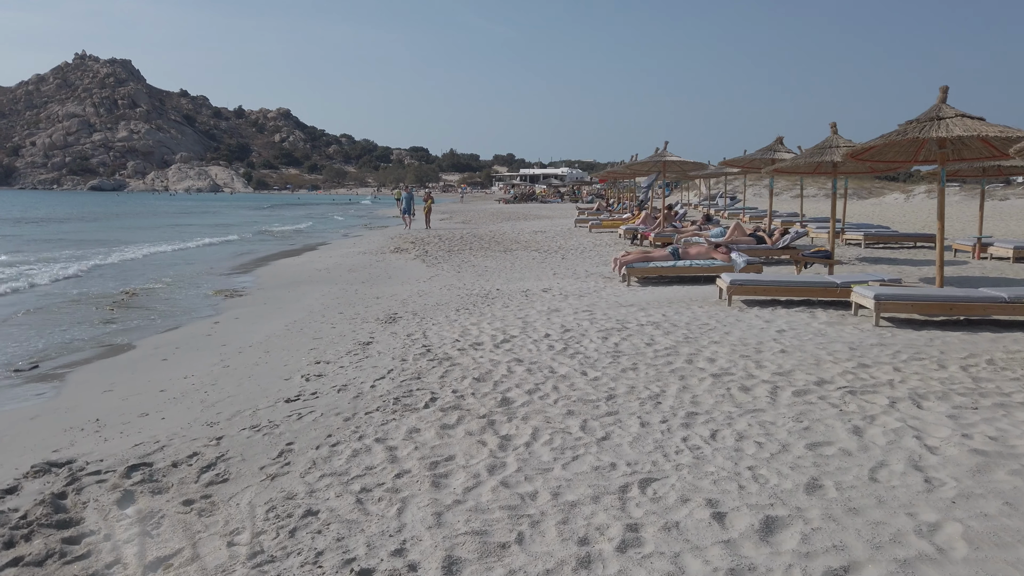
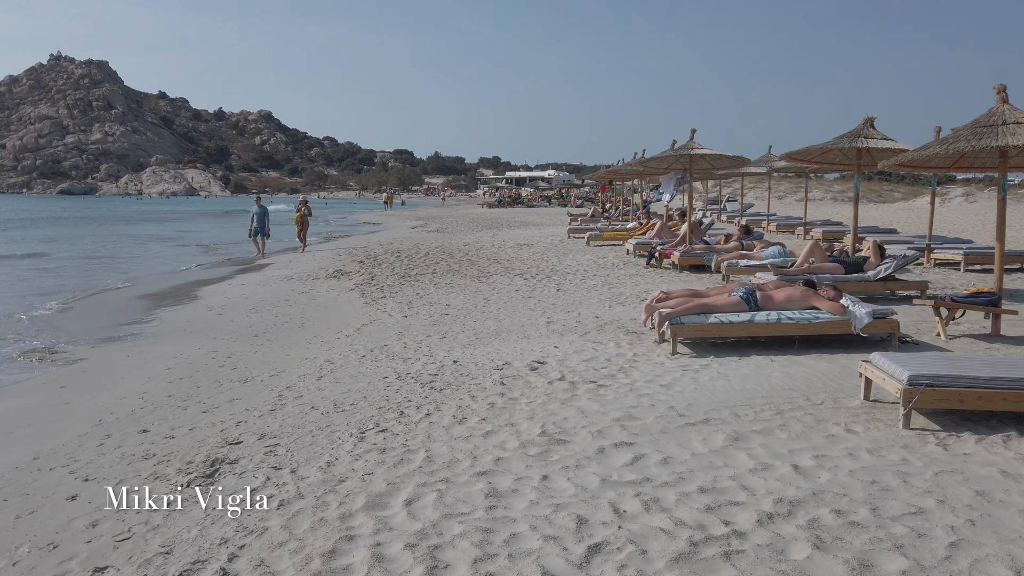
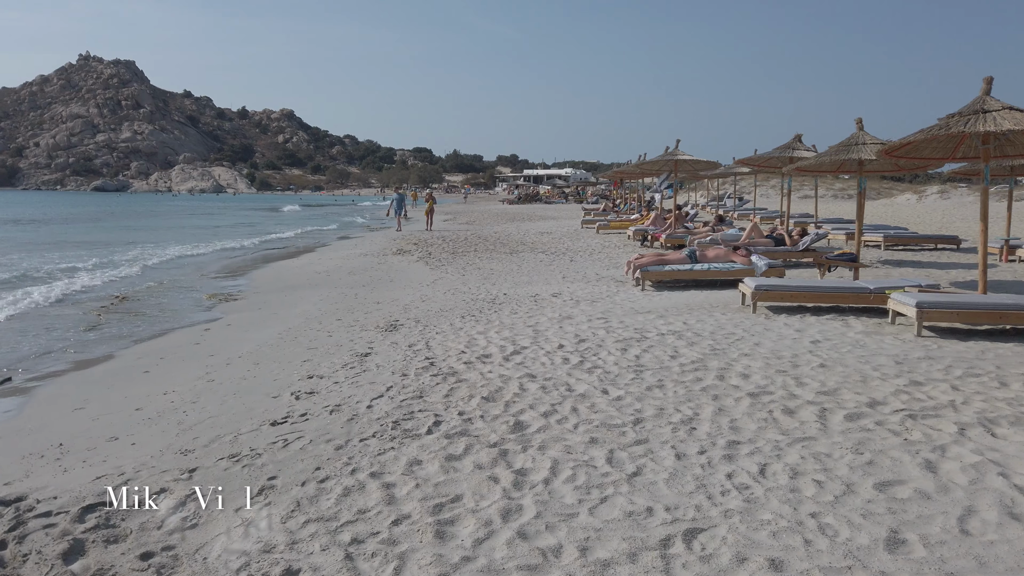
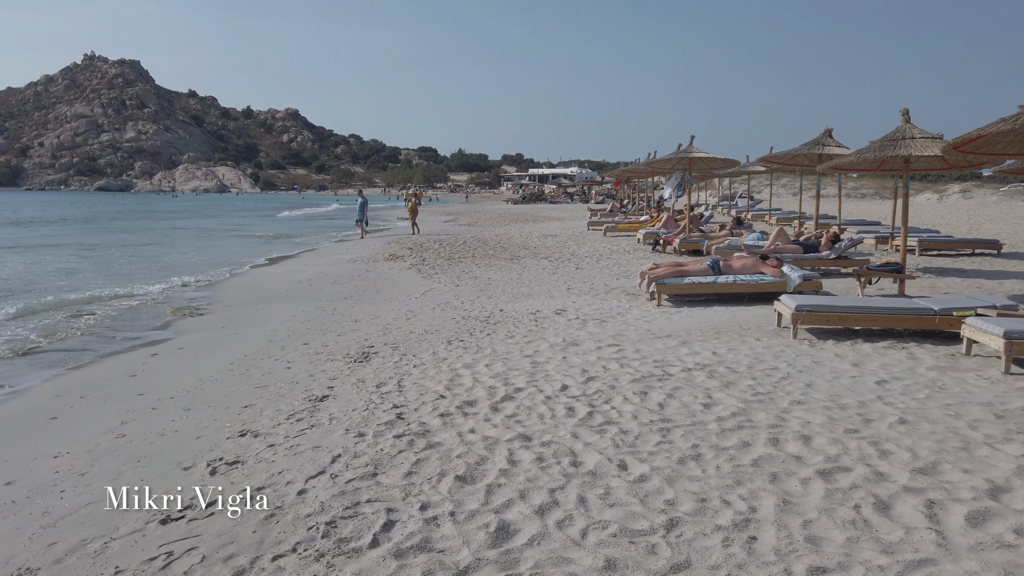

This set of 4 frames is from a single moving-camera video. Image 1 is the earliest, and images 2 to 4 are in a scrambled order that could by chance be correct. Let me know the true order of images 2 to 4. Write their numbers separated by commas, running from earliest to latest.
3, 4, 2
